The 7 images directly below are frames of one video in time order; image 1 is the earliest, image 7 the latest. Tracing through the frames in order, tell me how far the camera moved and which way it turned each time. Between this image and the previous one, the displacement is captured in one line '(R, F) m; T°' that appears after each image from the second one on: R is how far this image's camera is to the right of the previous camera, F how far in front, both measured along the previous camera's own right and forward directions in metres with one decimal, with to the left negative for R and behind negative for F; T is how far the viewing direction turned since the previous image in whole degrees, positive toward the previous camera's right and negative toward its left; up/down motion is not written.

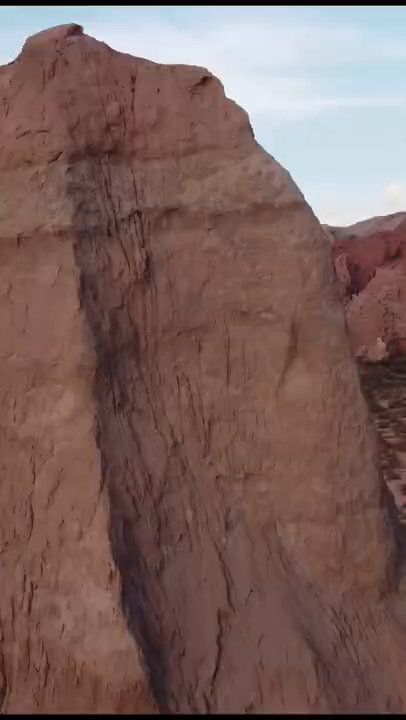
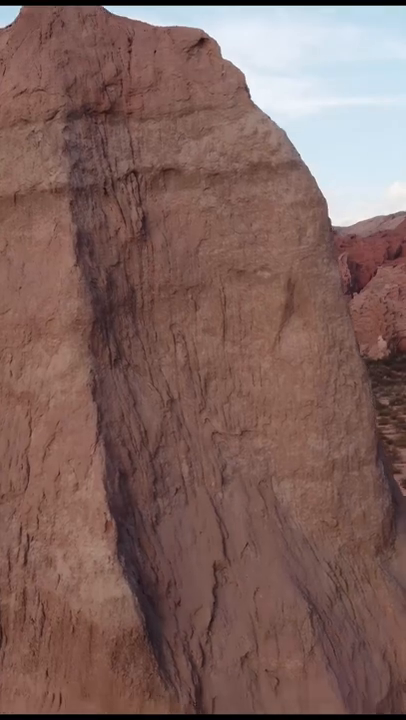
(0.0, 0.0) m; 0°
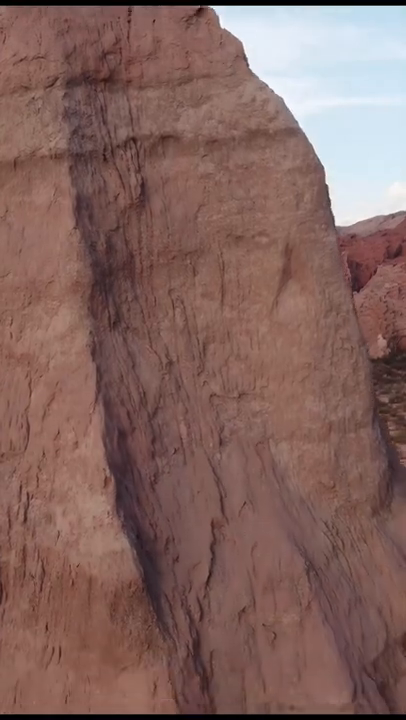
(0.0, 0.0) m; 0°
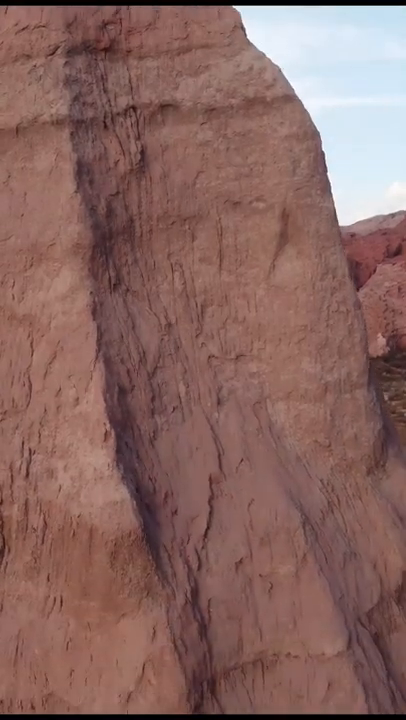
(0.0, -0.1) m; 0°
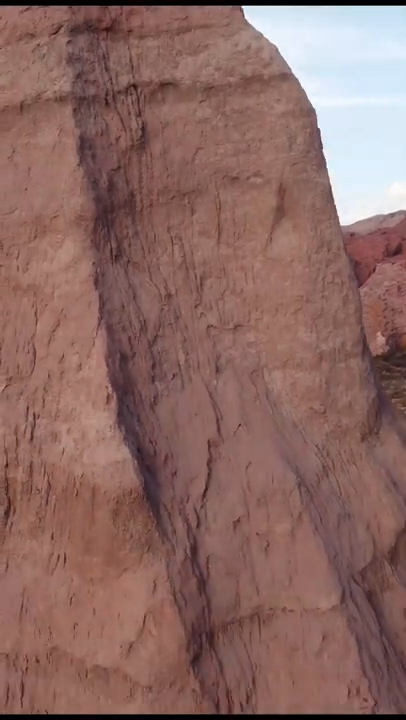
(0.0, -0.1) m; 0°
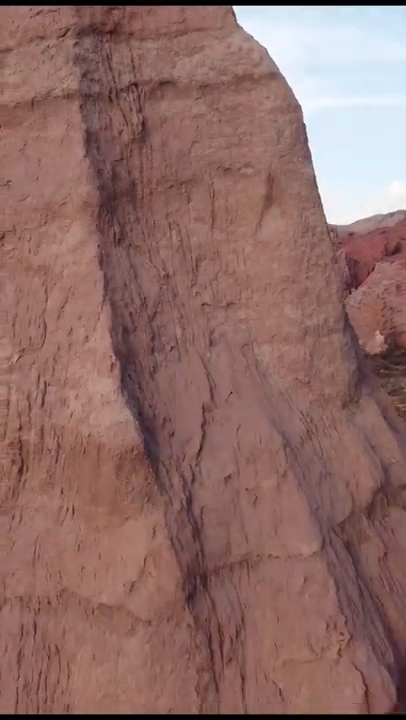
(0.0, -0.4) m; 0°
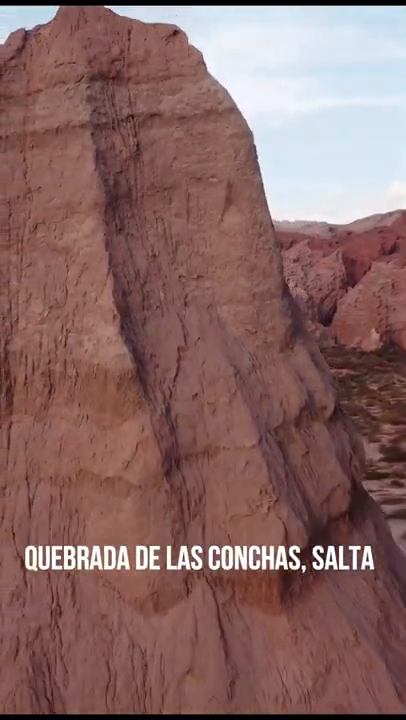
(+0.1, -1.6) m; 0°
